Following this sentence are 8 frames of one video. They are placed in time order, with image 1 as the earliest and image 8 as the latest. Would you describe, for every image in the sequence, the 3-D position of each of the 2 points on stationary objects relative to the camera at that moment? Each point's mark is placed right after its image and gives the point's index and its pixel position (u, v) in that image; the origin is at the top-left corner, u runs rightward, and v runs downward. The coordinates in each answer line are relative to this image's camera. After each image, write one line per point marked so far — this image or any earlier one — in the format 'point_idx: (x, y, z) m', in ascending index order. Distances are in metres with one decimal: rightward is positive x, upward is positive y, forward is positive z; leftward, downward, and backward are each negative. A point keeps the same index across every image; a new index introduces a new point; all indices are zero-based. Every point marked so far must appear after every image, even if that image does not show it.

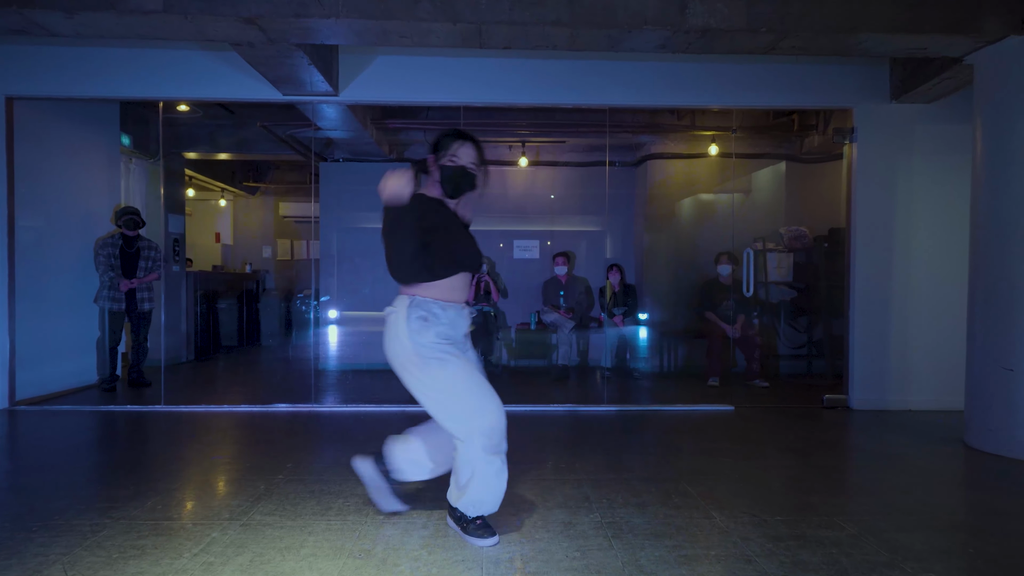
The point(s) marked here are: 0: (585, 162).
0: (+0.7, +1.5, +7.2) m
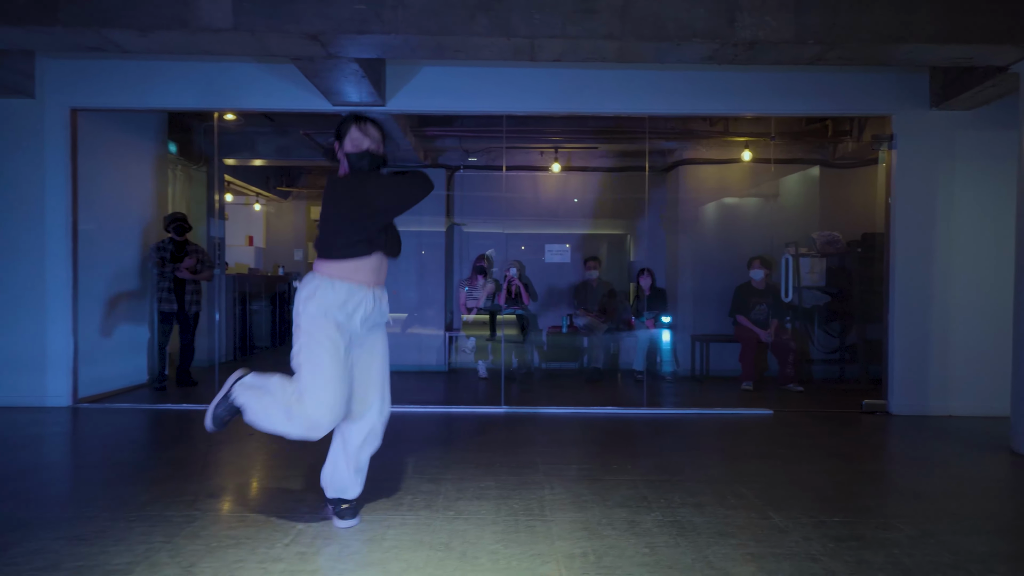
0: (+1.1, +1.4, +7.3) m
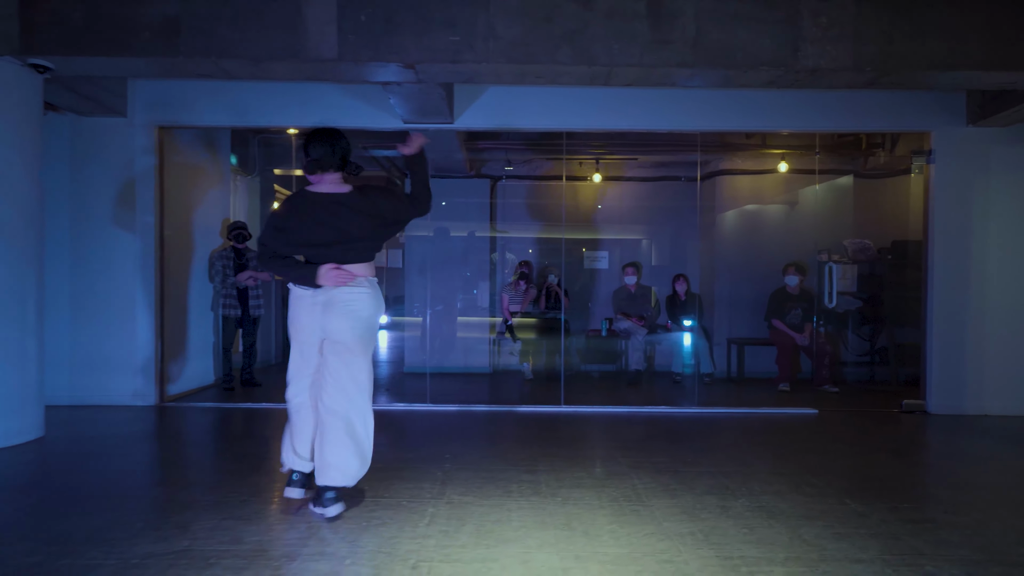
0: (+1.7, +1.4, +7.6) m
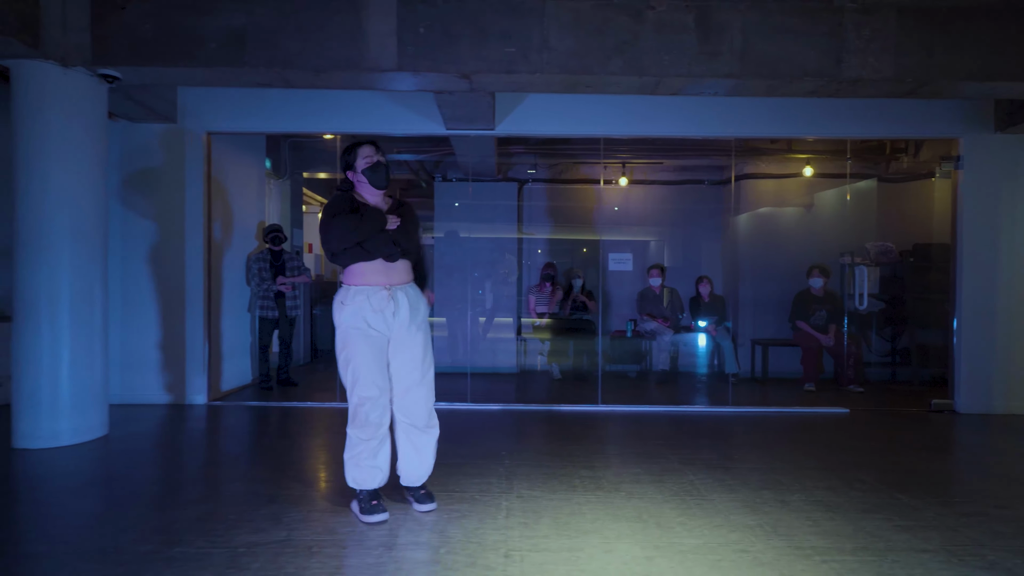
0: (+2.0, +1.3, +7.8) m
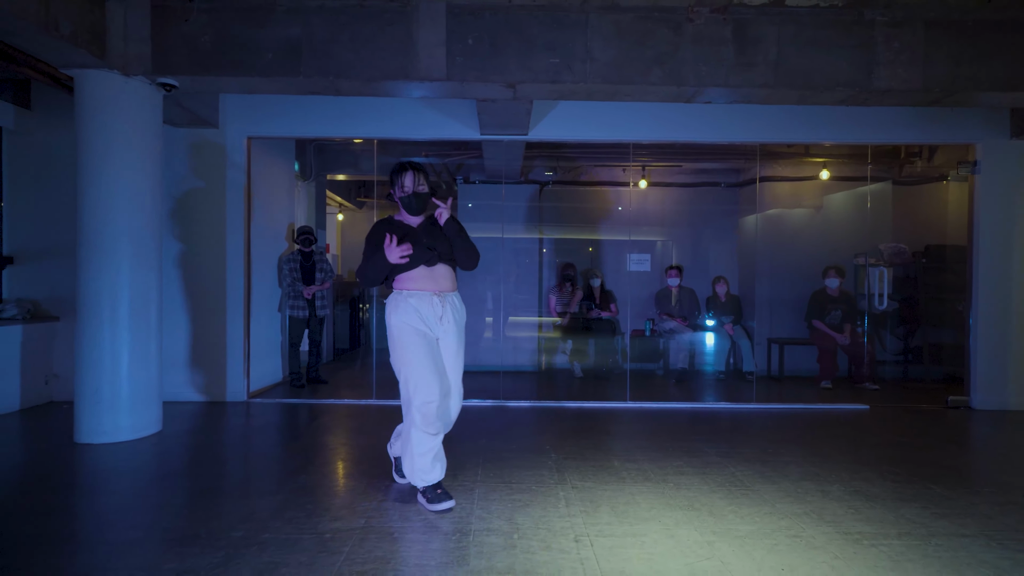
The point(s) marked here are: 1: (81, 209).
0: (+2.3, +1.3, +8.0) m
1: (-3.0, +0.6, +4.4) m
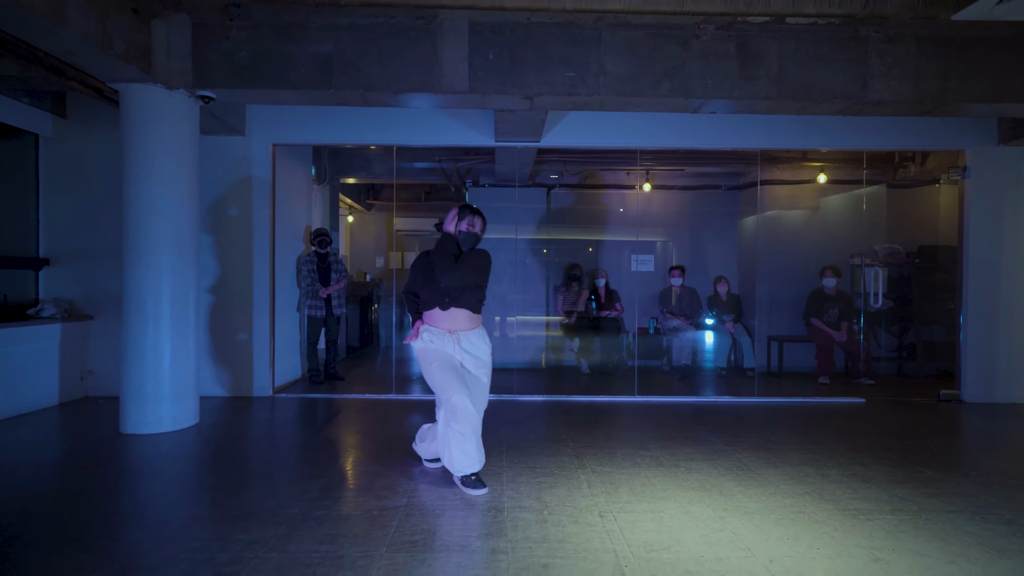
0: (+2.4, +1.3, +8.3) m
1: (-2.9, +0.5, +4.6) m
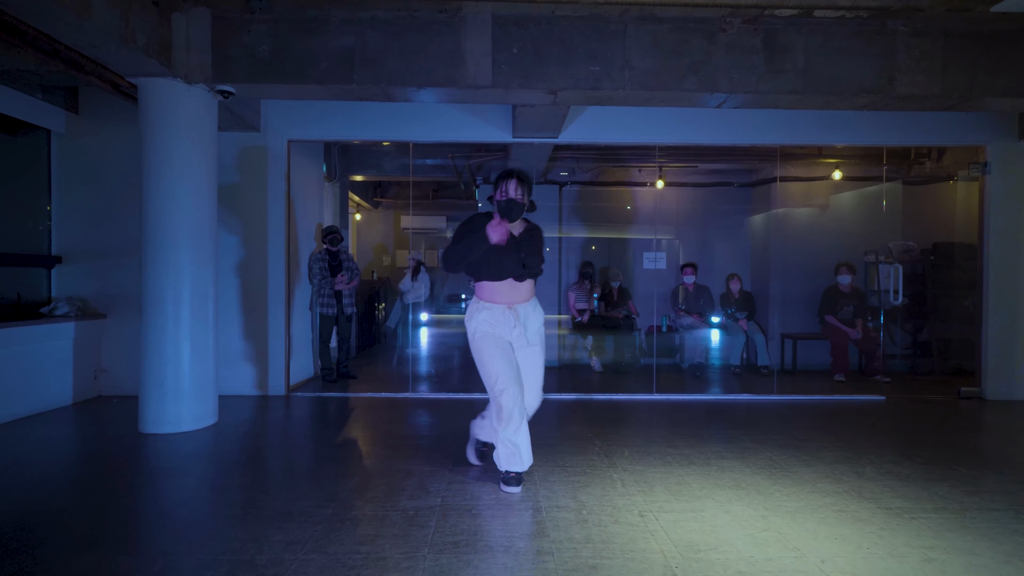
0: (+2.6, +1.4, +8.2) m
1: (-2.7, +0.6, +4.6) m
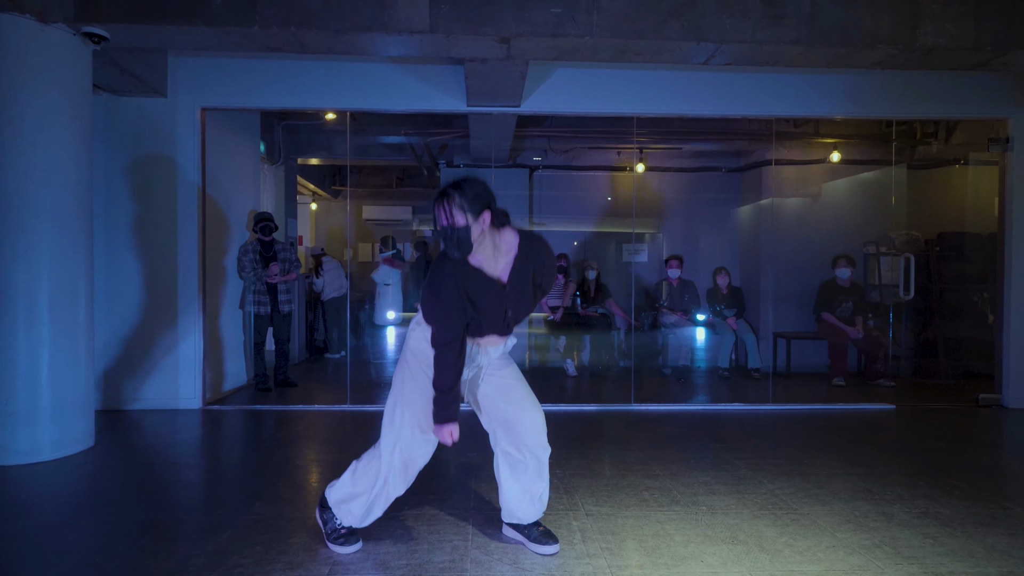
0: (+2.2, +1.4, +7.4) m
1: (-3.0, +0.6, +3.6) m
